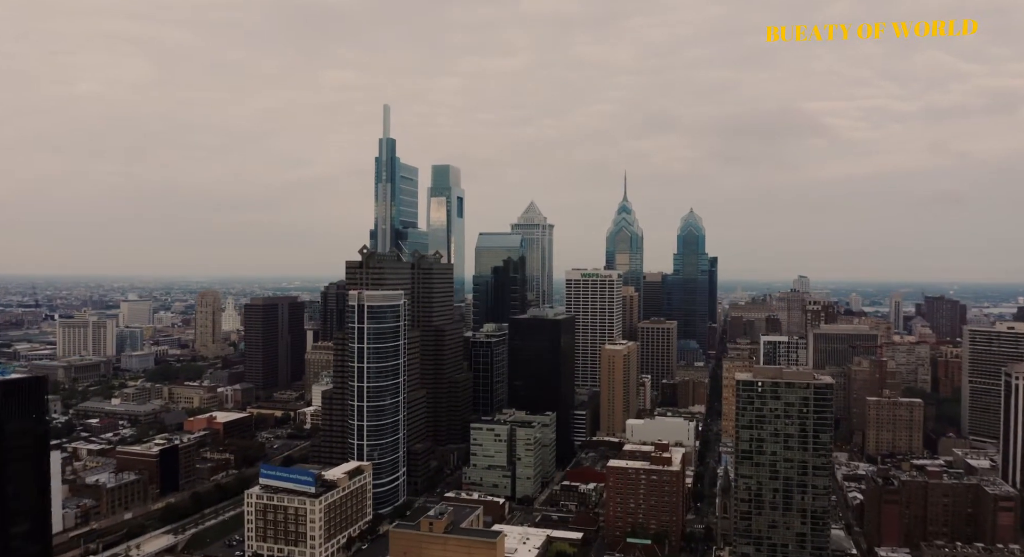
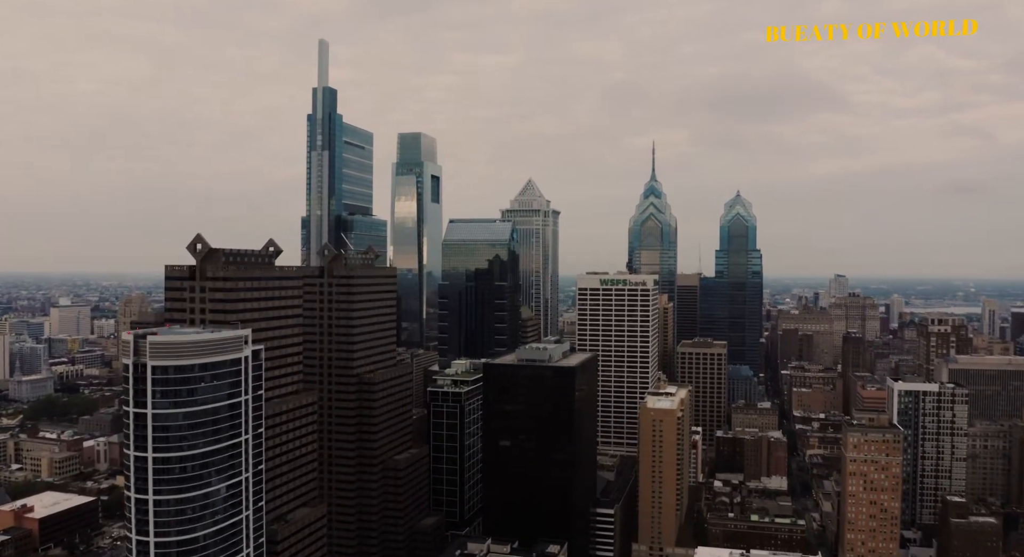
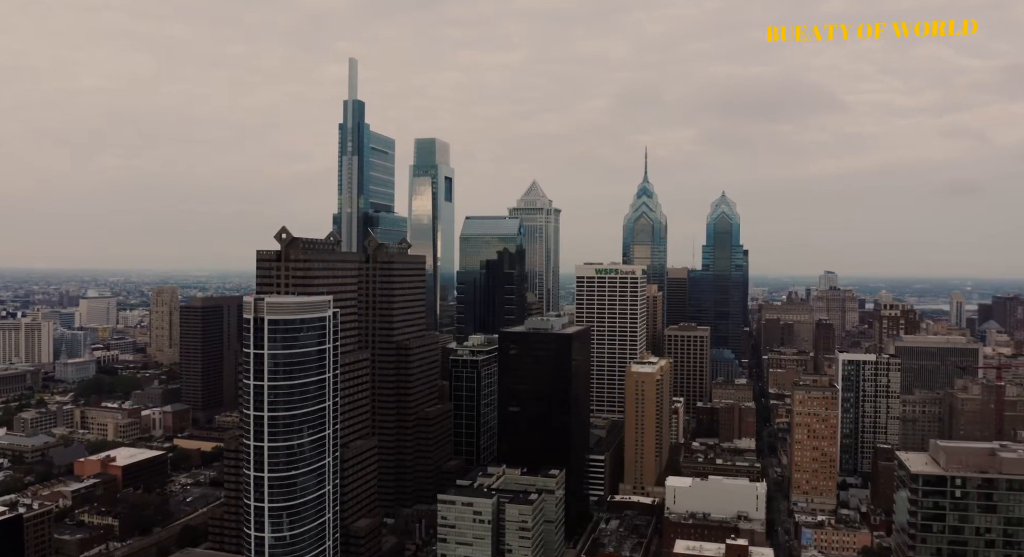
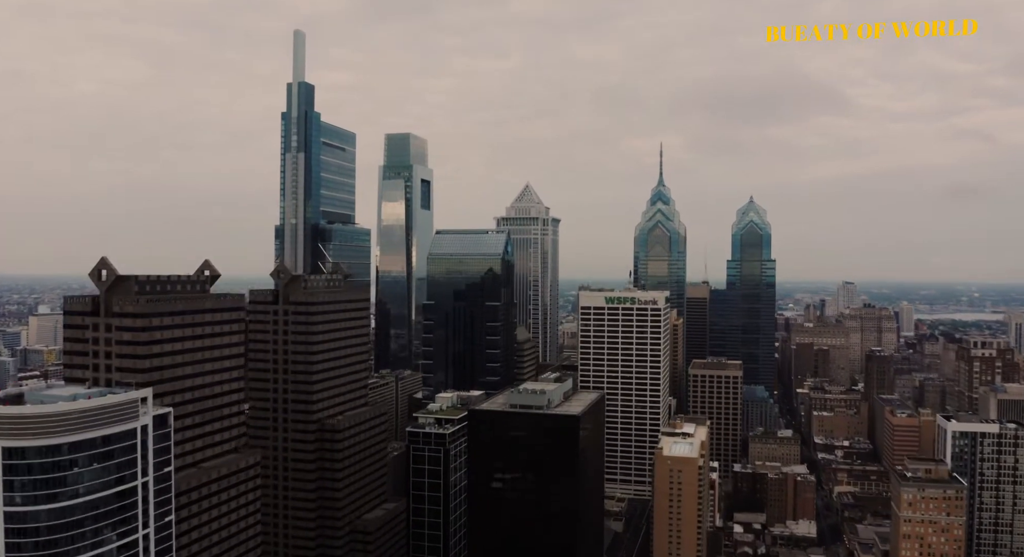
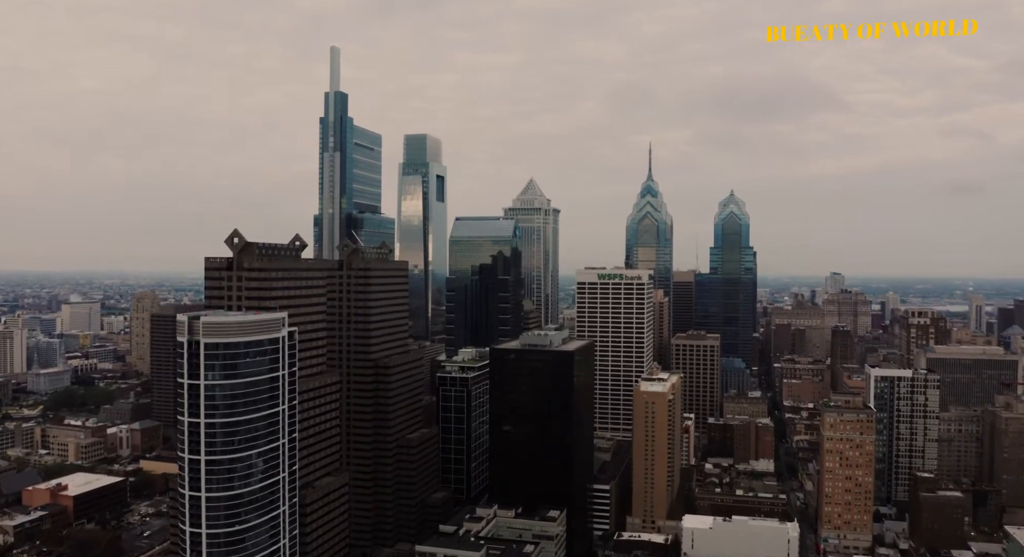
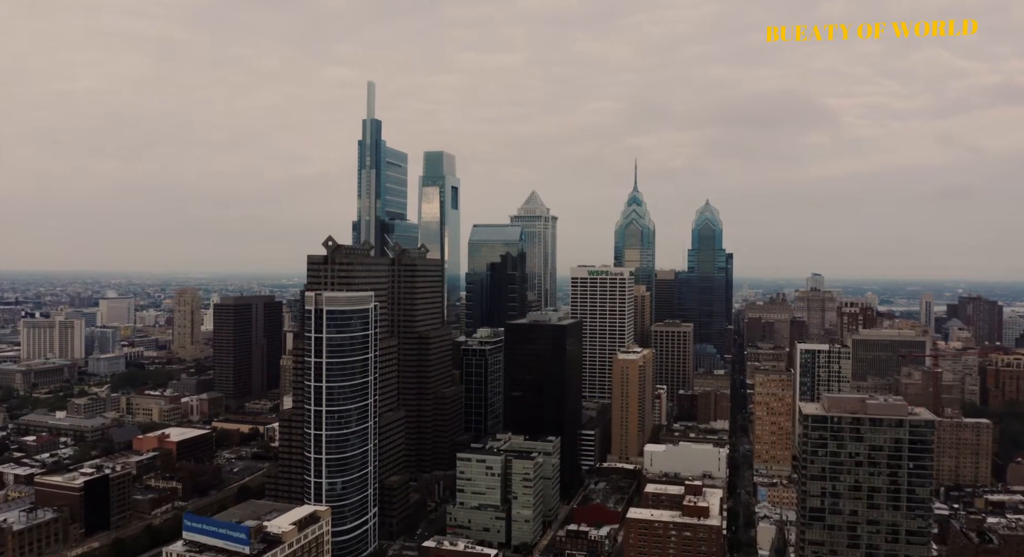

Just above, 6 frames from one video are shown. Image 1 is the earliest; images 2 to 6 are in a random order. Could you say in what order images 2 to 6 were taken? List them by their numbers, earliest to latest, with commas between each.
6, 3, 5, 2, 4
